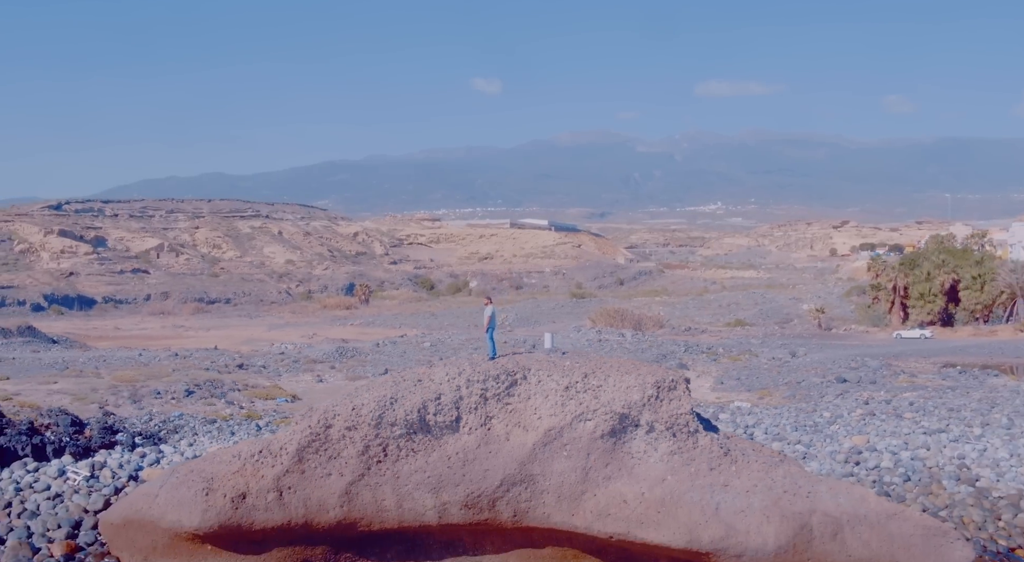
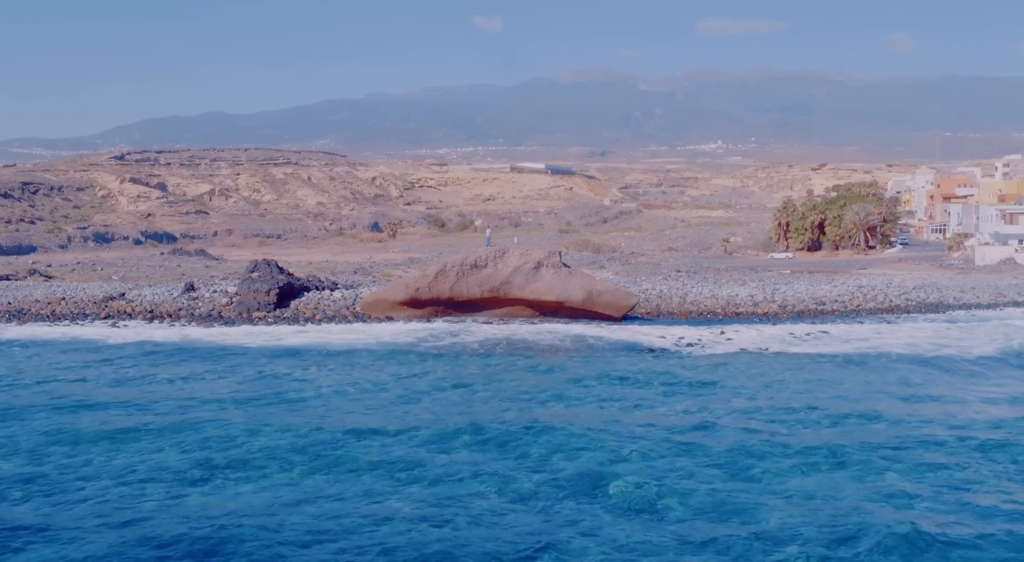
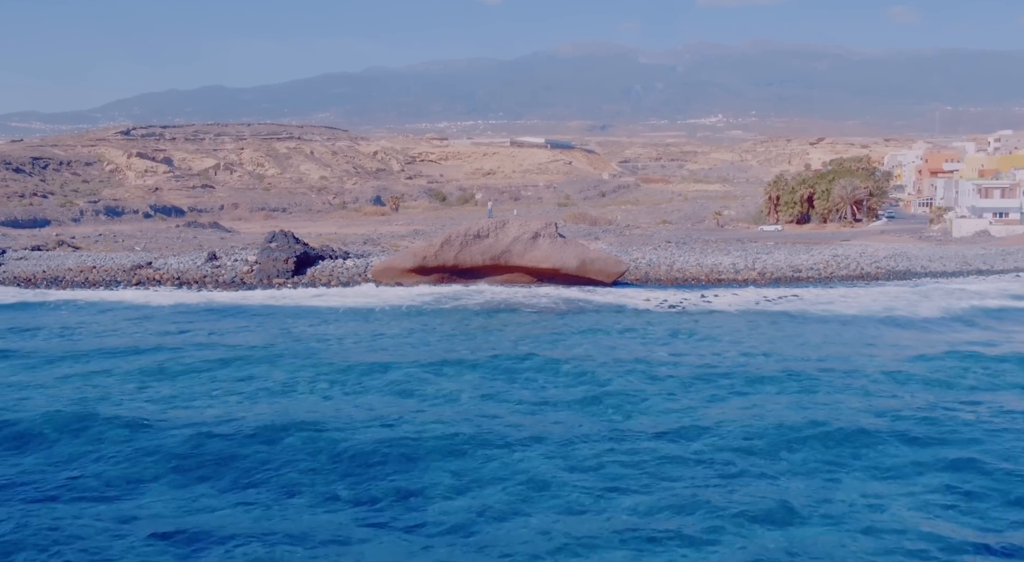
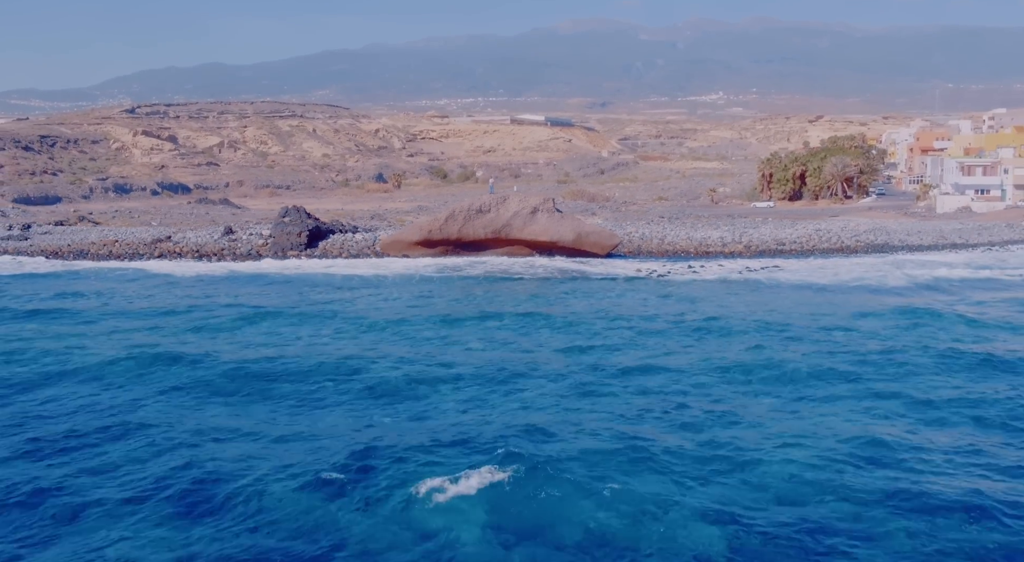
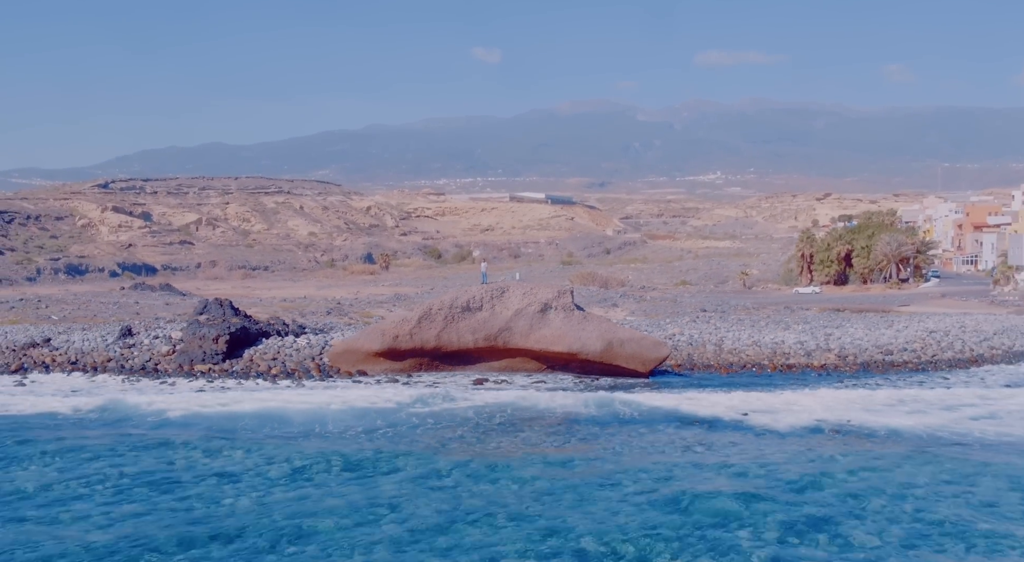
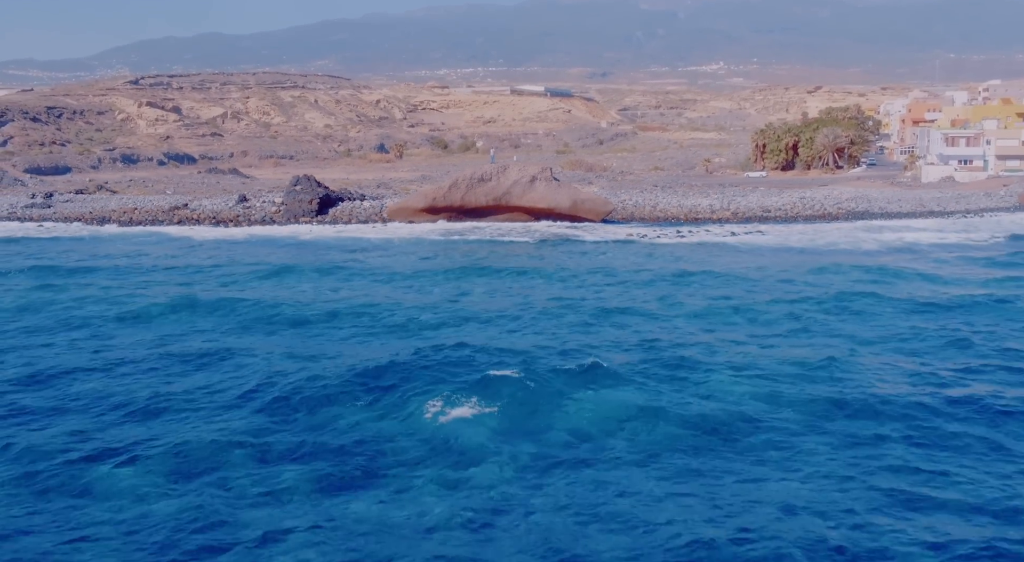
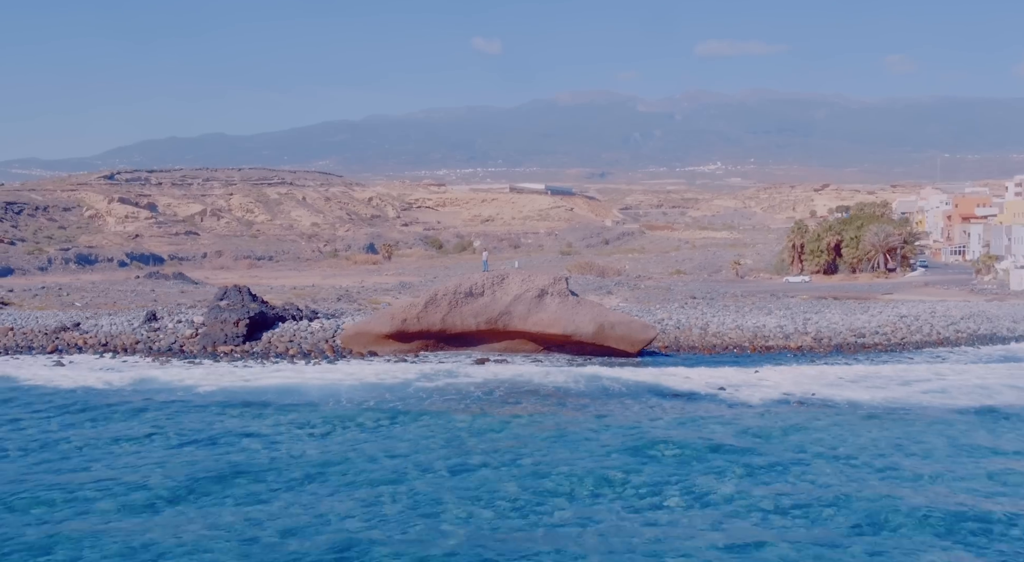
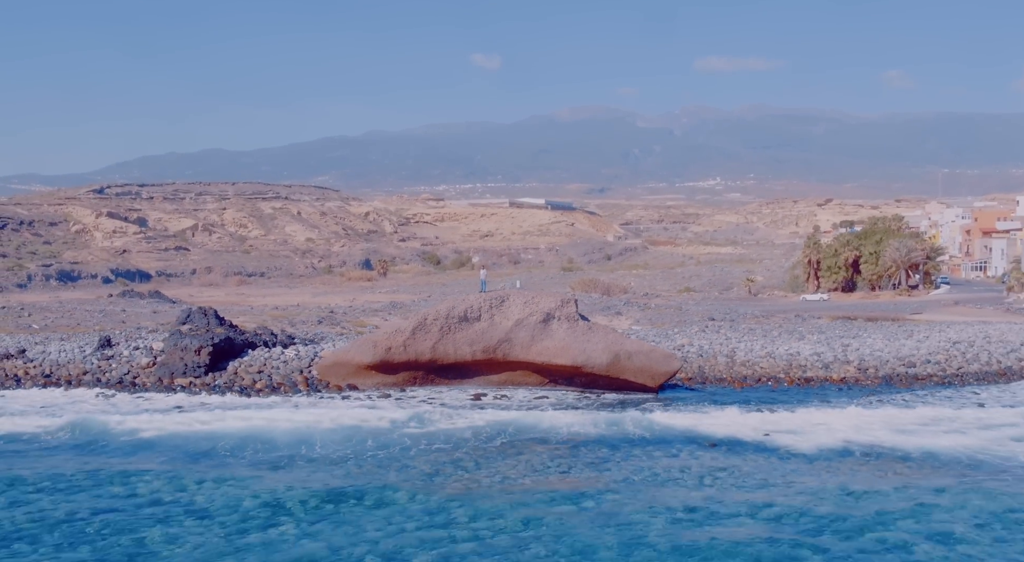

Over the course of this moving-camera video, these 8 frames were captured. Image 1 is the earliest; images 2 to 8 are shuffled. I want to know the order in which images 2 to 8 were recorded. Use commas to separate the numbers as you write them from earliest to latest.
8, 5, 7, 2, 3, 4, 6
